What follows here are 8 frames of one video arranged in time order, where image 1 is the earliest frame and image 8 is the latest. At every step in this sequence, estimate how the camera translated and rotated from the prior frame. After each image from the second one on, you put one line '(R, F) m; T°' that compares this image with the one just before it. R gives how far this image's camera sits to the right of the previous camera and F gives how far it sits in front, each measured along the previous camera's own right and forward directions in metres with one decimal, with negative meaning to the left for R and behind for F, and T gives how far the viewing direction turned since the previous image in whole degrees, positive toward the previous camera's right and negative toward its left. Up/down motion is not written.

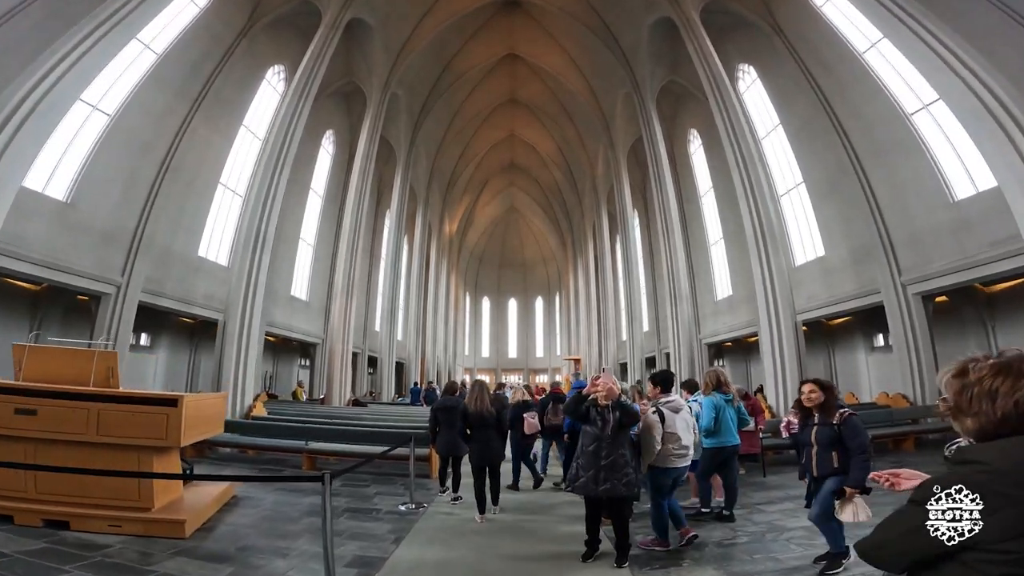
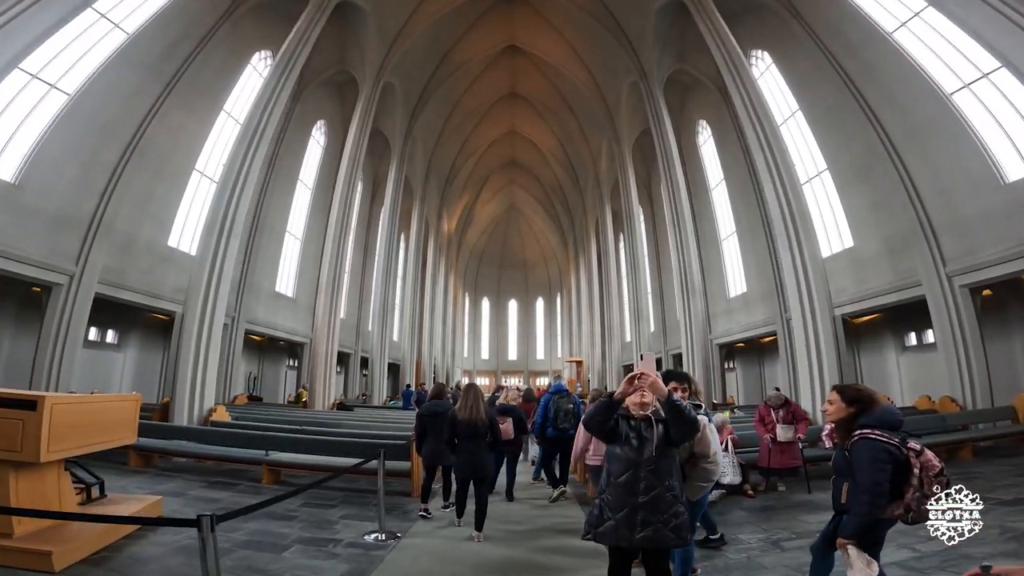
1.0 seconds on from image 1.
(0.0, +1.1) m; 0°
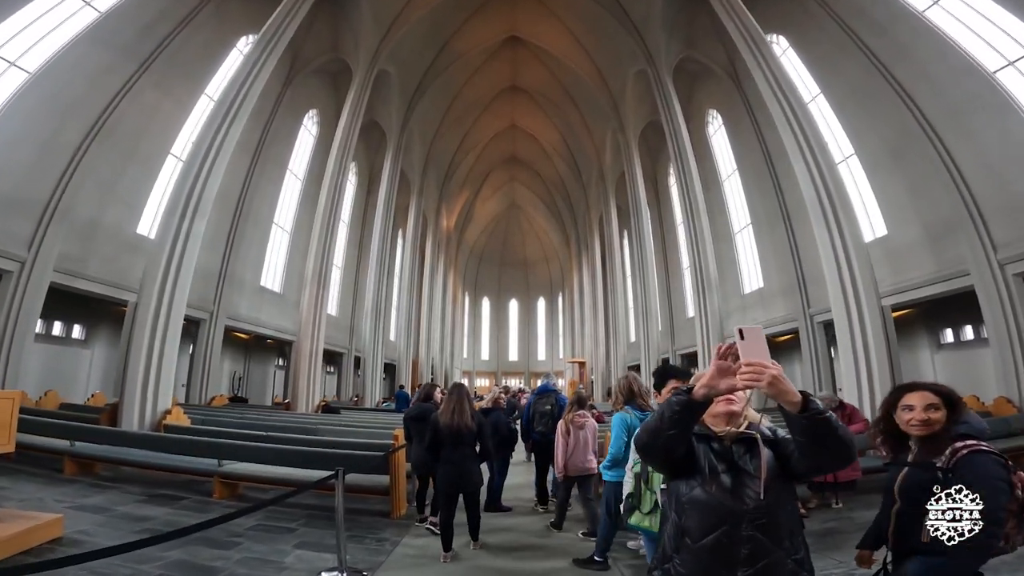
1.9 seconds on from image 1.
(0.0, +1.0) m; 0°
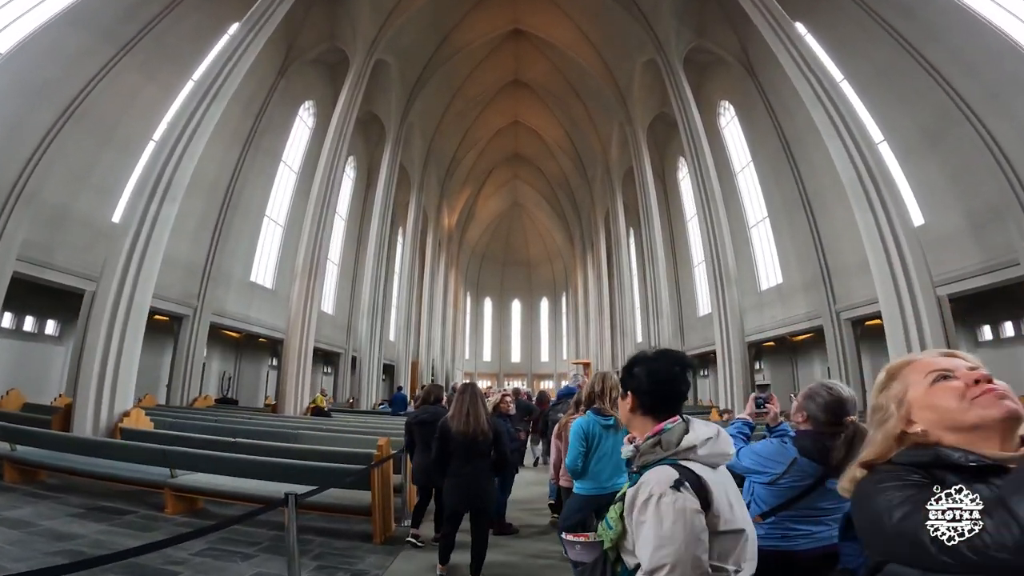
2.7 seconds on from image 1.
(0.0, +0.8) m; 0°
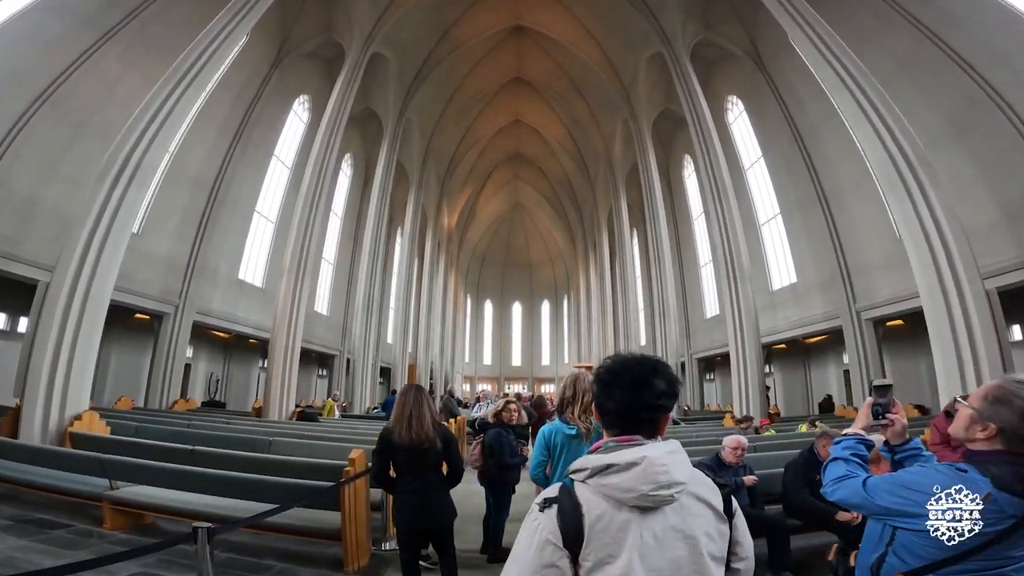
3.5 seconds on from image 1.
(0.0, +0.6) m; 0°
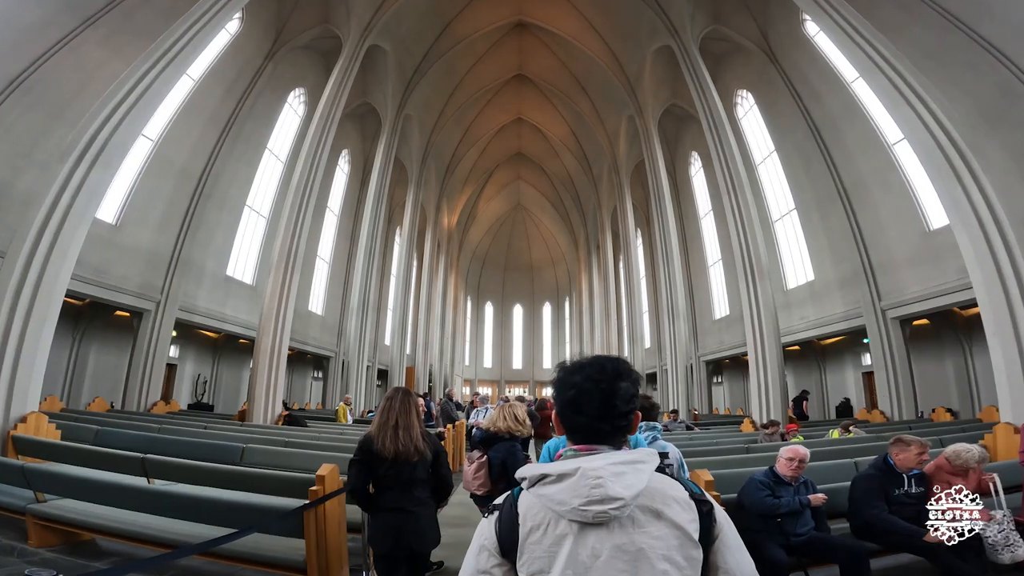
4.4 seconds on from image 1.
(0.0, +0.6) m; 0°
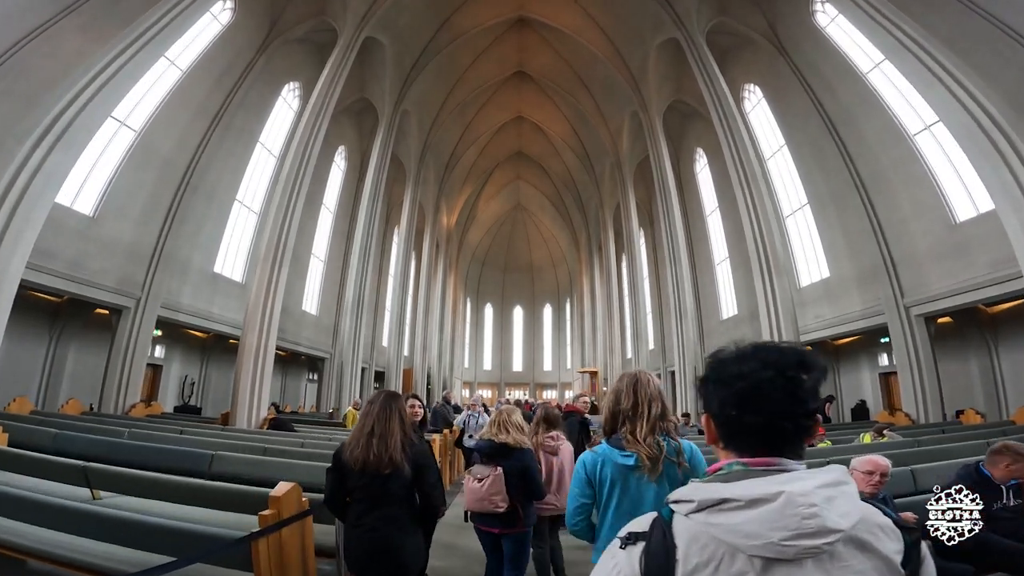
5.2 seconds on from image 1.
(0.0, +0.5) m; 0°
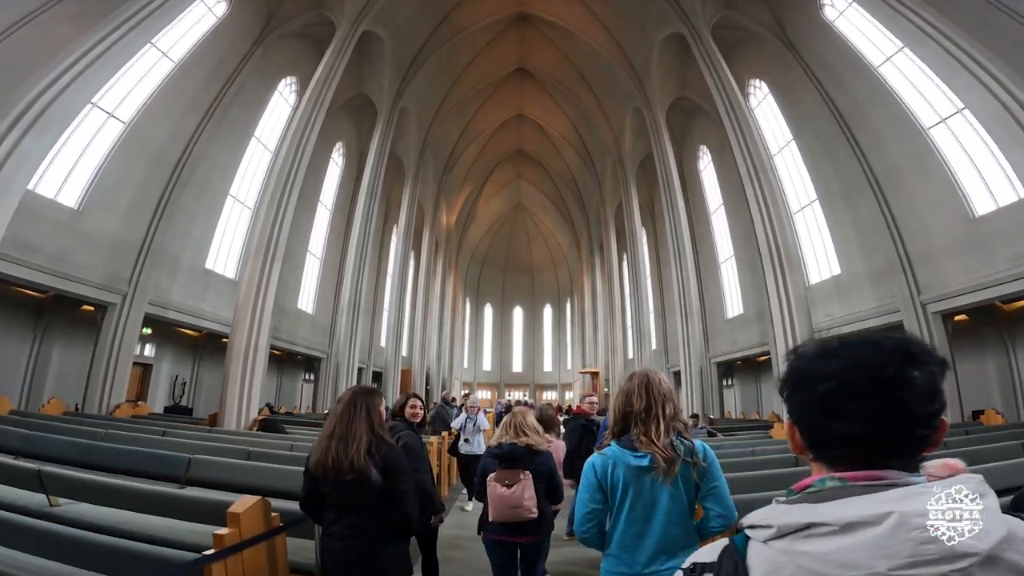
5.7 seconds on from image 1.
(0.0, +0.3) m; 0°
